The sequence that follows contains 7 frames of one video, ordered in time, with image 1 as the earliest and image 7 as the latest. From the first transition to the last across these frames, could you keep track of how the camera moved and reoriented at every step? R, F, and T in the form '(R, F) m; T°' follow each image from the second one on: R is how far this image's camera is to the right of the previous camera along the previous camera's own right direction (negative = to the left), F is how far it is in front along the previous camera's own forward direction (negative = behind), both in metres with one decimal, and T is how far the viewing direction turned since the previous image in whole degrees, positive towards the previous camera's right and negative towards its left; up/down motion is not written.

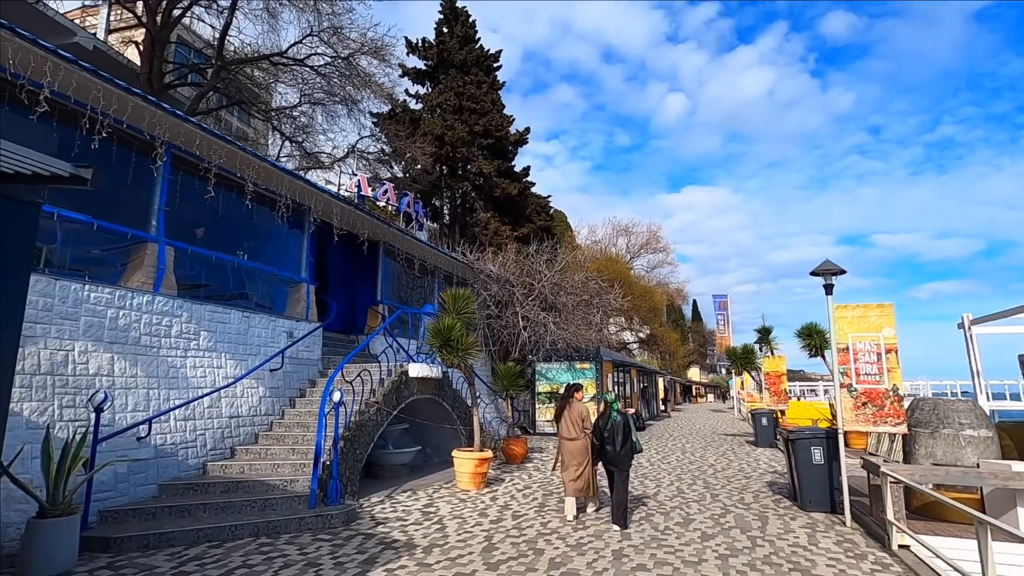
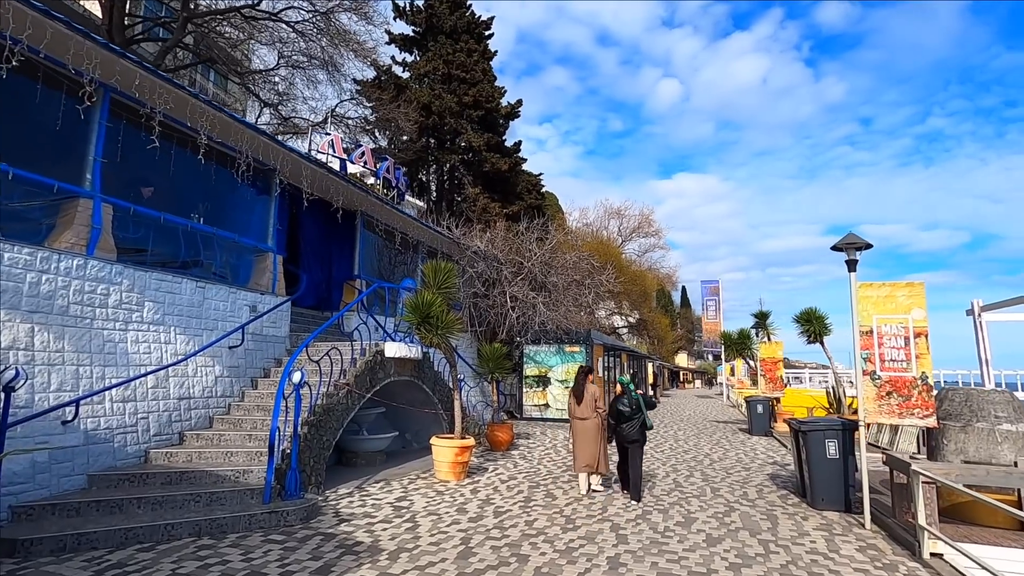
(0.0, +0.9) m; +1°
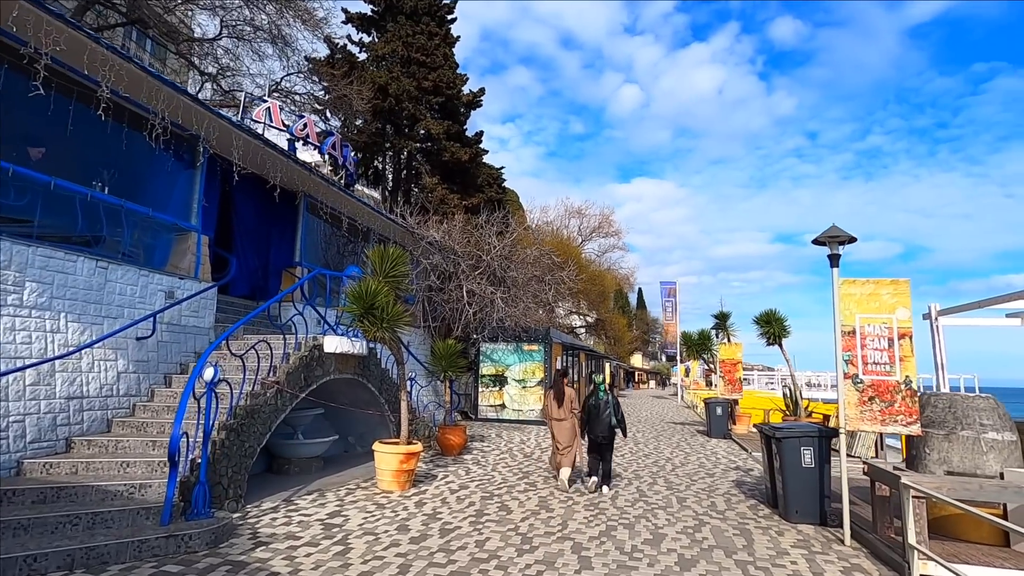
(0.0, +0.8) m; +4°
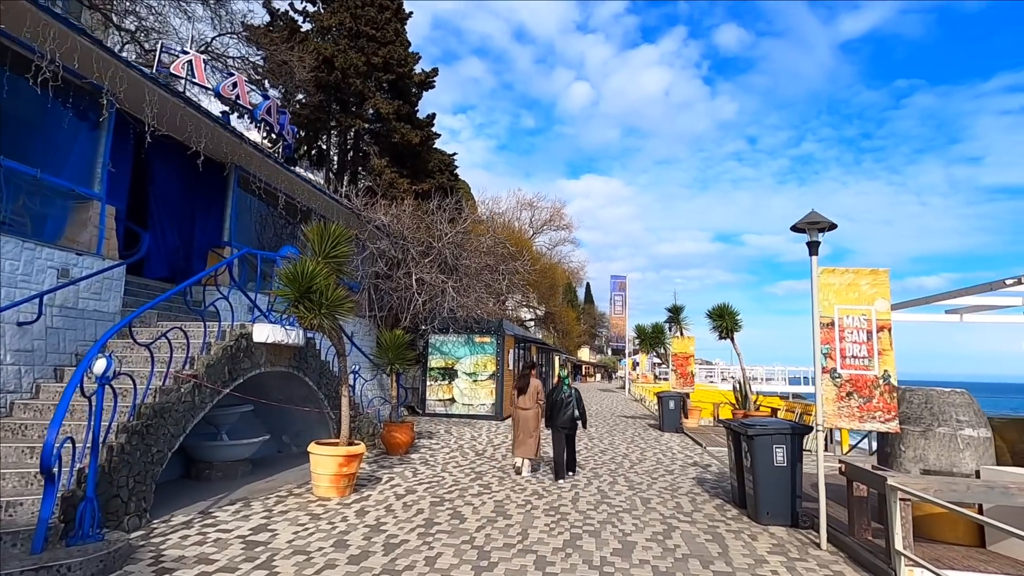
(-0.1, +0.7) m; +6°
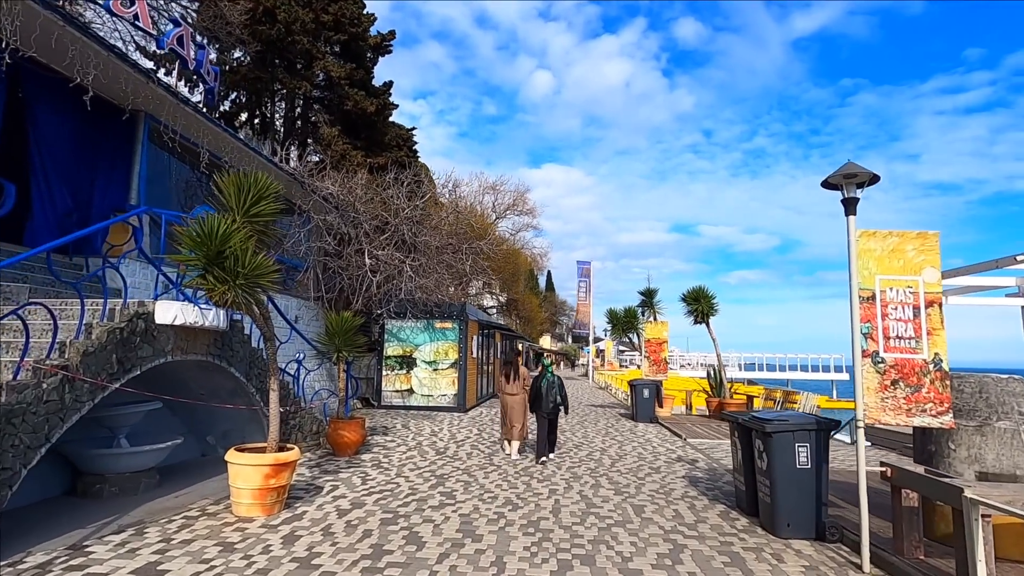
(-0.1, +1.3) m; +4°
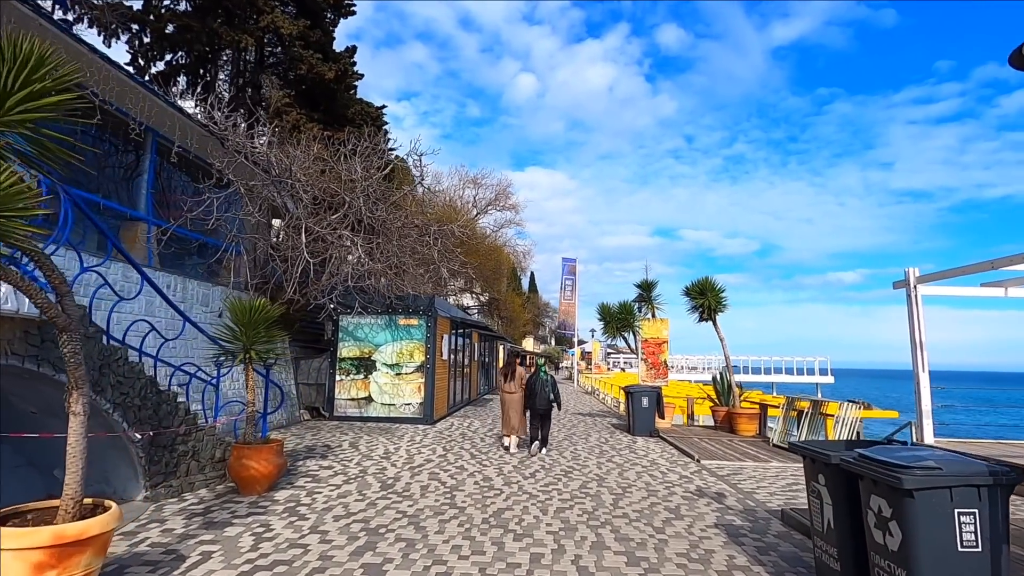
(+0.2, +2.3) m; +2°
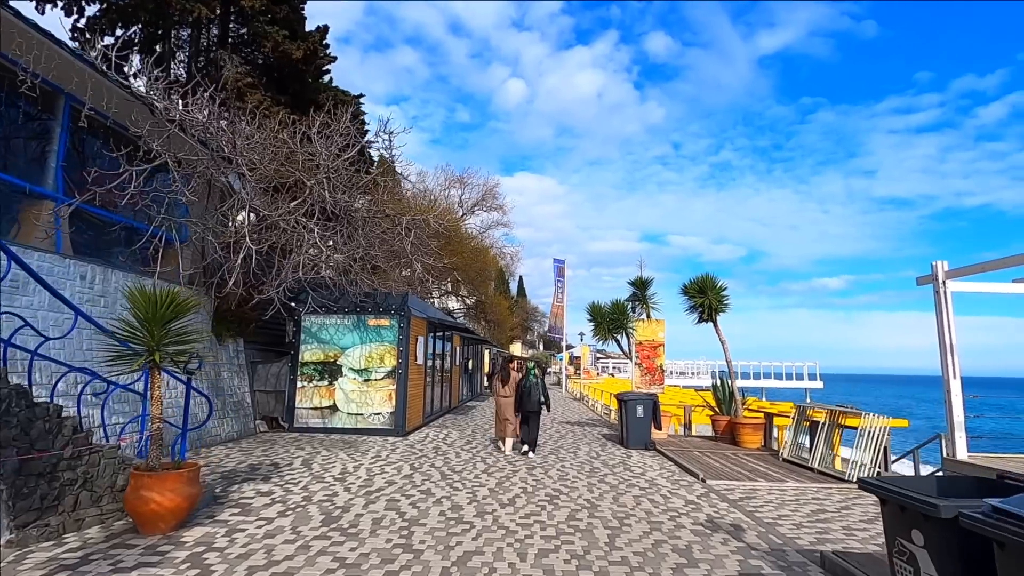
(+0.2, +1.3) m; +1°
